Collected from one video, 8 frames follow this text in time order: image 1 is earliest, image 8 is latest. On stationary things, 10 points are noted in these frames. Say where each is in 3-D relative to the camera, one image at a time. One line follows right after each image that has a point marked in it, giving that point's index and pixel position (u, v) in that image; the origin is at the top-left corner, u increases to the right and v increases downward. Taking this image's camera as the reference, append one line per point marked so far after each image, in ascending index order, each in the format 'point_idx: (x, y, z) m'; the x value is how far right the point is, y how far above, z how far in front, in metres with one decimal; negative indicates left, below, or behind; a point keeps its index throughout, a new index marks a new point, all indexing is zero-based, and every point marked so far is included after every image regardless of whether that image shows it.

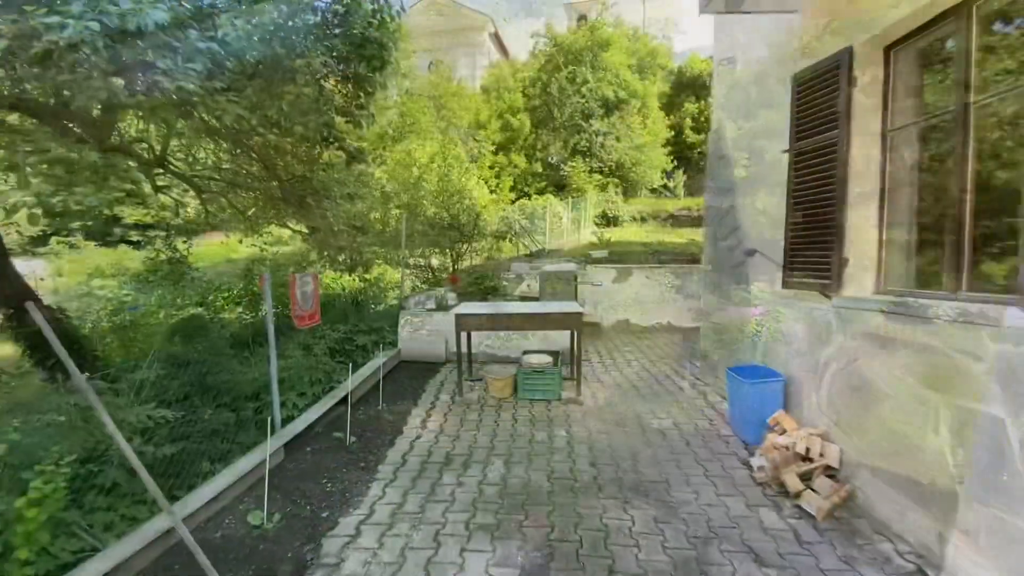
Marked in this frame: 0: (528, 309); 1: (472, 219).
0: (+0.2, -0.2, +5.5) m
1: (-0.7, +1.2, +9.2) m
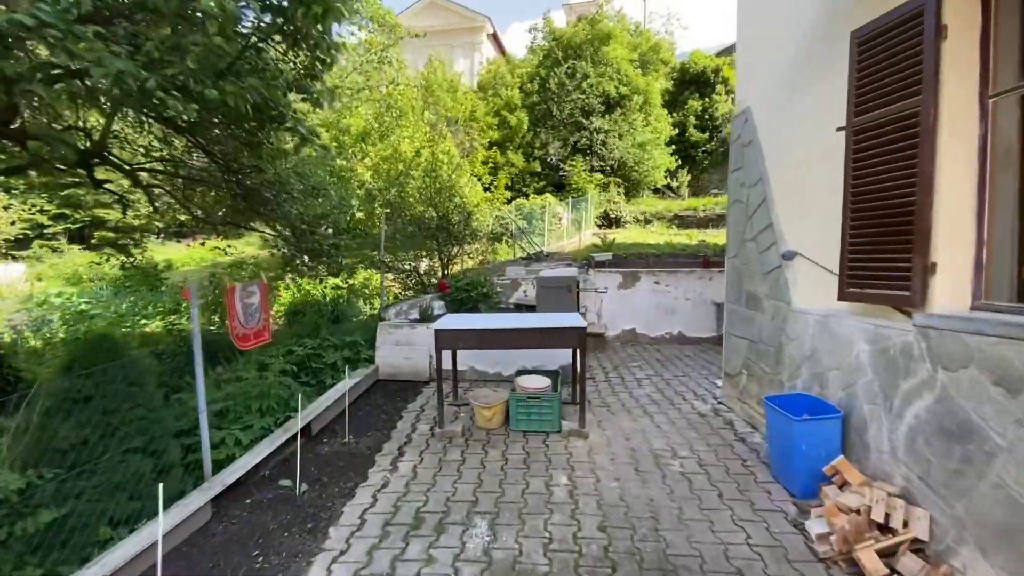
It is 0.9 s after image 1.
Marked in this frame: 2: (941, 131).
0: (+0.1, -0.3, +4.6) m
1: (-0.8, +1.1, +8.4) m
2: (+2.4, +0.9, +2.7) m
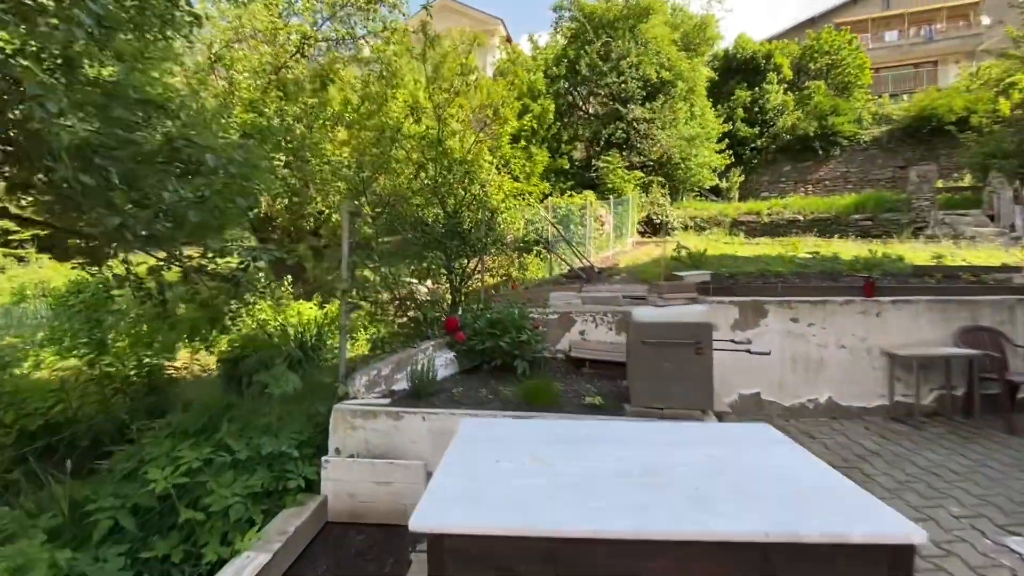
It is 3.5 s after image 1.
0: (+0.6, -0.7, +1.6) m
1: (-0.2, +0.7, +5.5) m
2: (+2.9, +0.6, -0.2) m
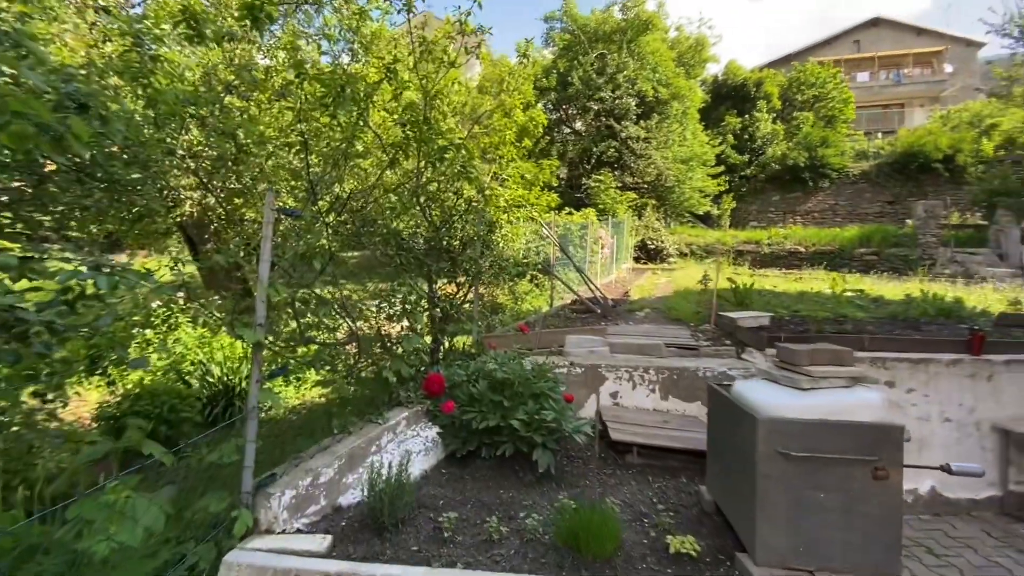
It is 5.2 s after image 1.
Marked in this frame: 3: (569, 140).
0: (+0.8, -0.9, +0.3) m
1: (-0.2, +0.4, +4.1) m
2: (+3.3, +0.4, -1.4) m
3: (+1.8, +4.7, +15.3) m
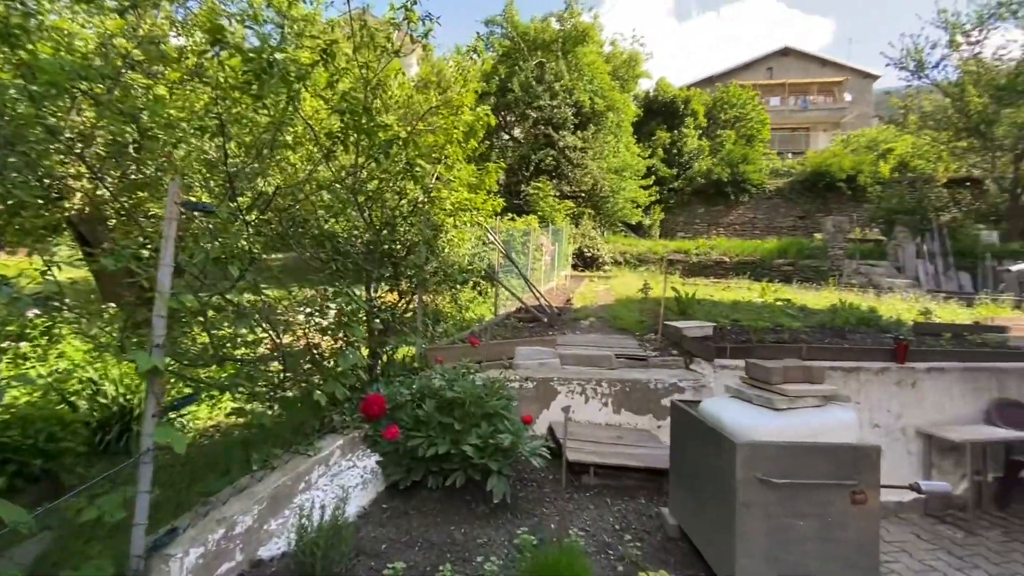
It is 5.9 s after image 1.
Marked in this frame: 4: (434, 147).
0: (+0.9, -0.9, +0.1) m
1: (-0.6, +0.3, +3.8) m
2: (+3.6, +0.3, -1.2) m
3: (-0.1, +4.5, +15.2) m
4: (-0.6, +1.1, +3.6) m
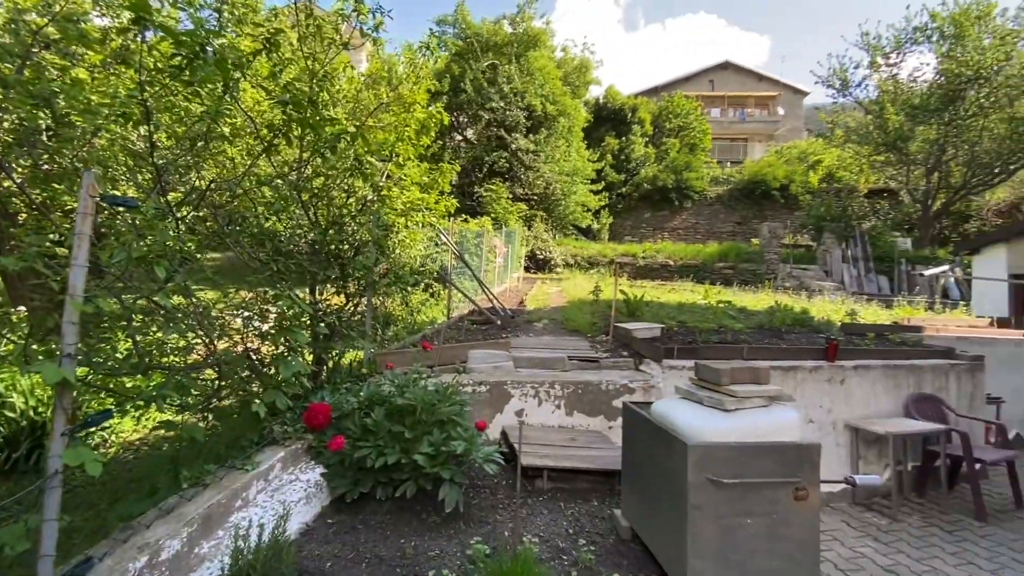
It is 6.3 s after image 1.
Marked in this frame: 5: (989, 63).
0: (+0.9, -0.9, +0.2) m
1: (-1.0, +0.3, +3.7) m
2: (+3.7, +0.3, -0.9) m
3: (-1.6, +4.4, +15.1) m
4: (-0.9, +1.0, +3.5) m
5: (+12.1, +5.7, +12.2) m
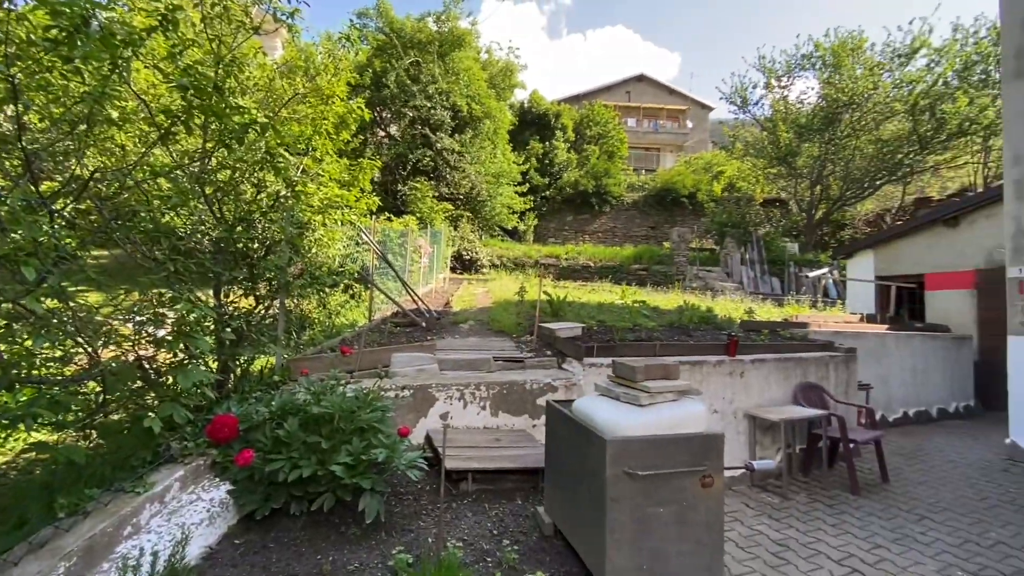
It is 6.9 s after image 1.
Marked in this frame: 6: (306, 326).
0: (+0.8, -0.9, +0.3) m
1: (-1.5, +0.3, +3.5) m
2: (+3.8, +0.3, -0.3) m
3: (-3.9, +4.4, +14.7) m
4: (-1.5, +1.0, +3.3) m
5: (+10.1, +5.7, +13.9) m
6: (-1.6, -0.3, +3.8) m
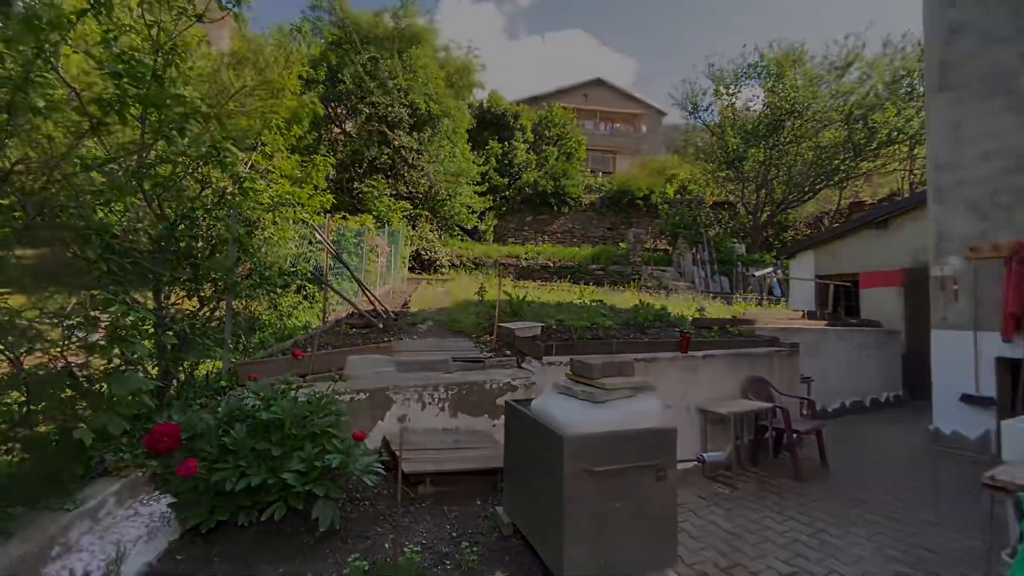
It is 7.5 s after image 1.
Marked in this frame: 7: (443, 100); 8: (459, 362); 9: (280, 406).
0: (+0.8, -0.9, +0.3) m
1: (-1.8, +0.3, +3.3) m
2: (+3.8, +0.3, 0.0) m
3: (-5.2, +4.4, +14.3) m
4: (-1.8, +1.0, +3.2) m
5: (+8.8, +5.7, +14.7) m
6: (-2.0, -0.3, +3.6) m
7: (-2.3, +6.4, +16.2) m
8: (-0.5, -0.6, +4.1) m
9: (-1.2, -0.6, +2.4) m
